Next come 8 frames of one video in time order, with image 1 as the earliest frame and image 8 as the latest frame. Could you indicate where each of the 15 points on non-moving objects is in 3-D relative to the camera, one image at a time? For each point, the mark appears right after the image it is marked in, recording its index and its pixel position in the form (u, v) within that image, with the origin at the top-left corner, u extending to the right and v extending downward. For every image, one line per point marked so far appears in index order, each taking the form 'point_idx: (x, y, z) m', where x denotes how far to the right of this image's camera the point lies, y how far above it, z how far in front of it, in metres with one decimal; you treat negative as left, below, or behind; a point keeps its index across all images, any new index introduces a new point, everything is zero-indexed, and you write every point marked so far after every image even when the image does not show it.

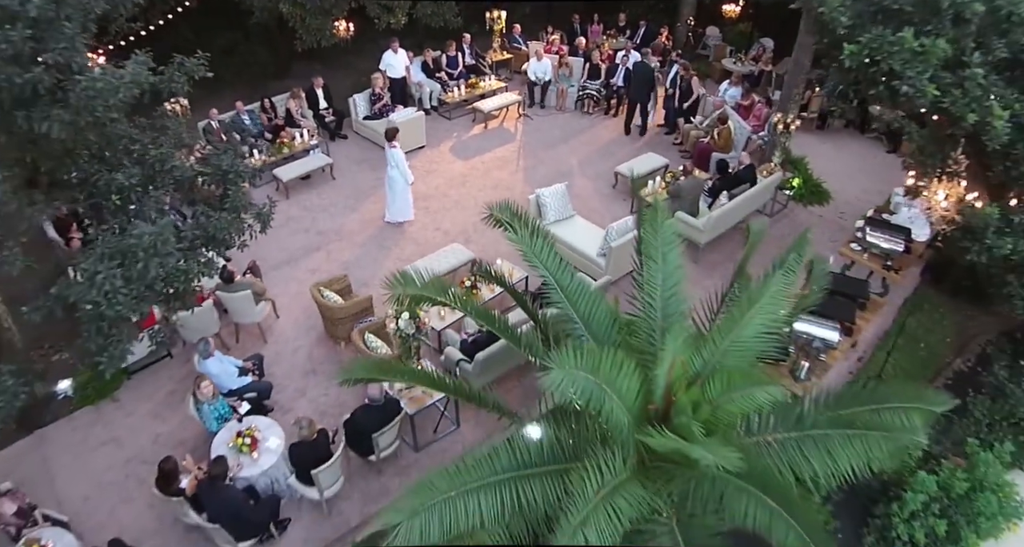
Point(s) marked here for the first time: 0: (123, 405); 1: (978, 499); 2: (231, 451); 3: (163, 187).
0: (-4.7, -1.6, +7.7) m
1: (+4.7, -2.3, +6.5) m
2: (-2.7, -1.7, +6.2) m
3: (-3.5, +0.9, +6.3) m
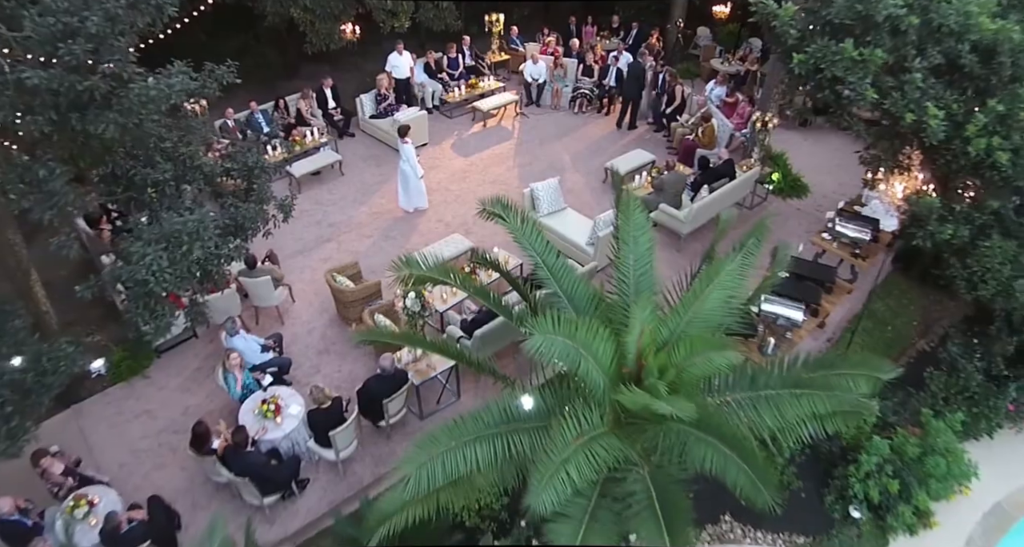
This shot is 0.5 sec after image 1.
0: (-4.8, -1.4, +8.5) m
1: (+4.6, -2.2, +7.2) m
2: (-2.7, -1.6, +7.0) m
3: (-3.5, +1.0, +7.1) m
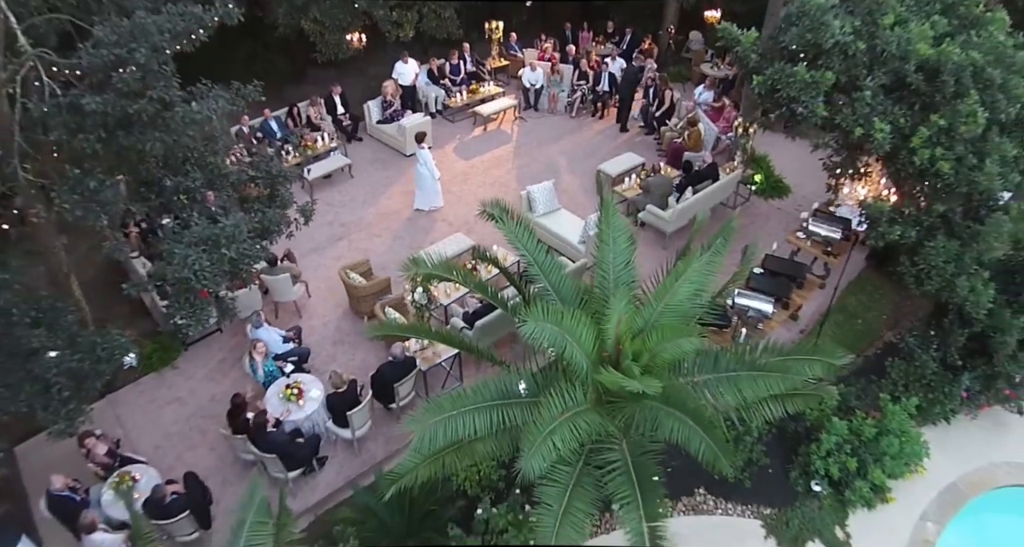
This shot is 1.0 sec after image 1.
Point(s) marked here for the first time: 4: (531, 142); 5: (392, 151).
0: (-4.8, -1.4, +9.3) m
1: (+4.6, -2.1, +8.0) m
2: (-2.8, -1.5, +7.8) m
3: (-3.6, +1.1, +7.9) m
4: (+0.4, +2.8, +13.7) m
5: (-2.5, +2.6, +13.3) m
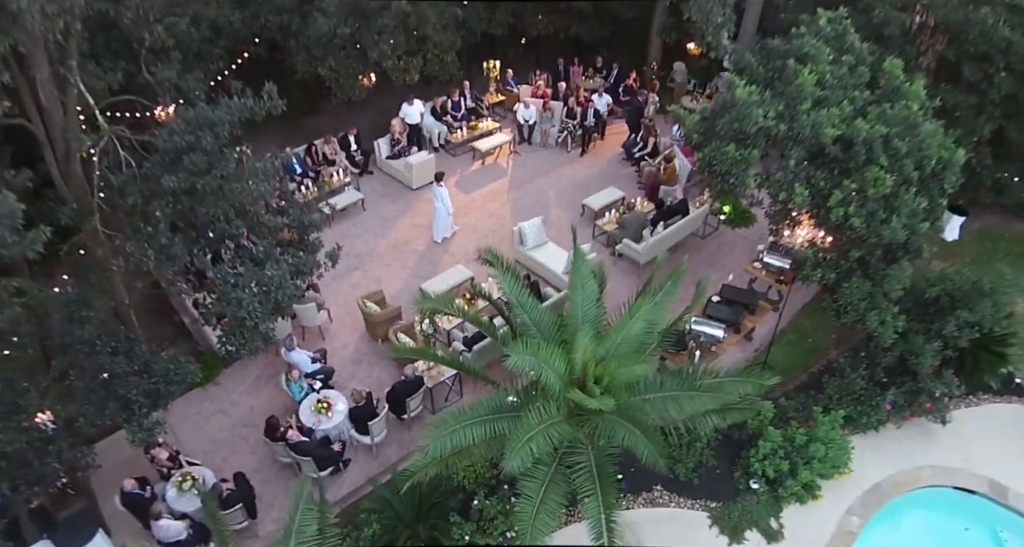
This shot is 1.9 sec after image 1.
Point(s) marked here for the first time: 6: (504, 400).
0: (-4.9, -1.9, +10.9) m
1: (+4.5, -2.6, +9.6) m
2: (-2.9, -2.0, +9.4) m
3: (-3.7, +0.6, +9.5) m
4: (+0.3, +2.4, +15.3) m
5: (-2.7, +2.1, +14.9) m
6: (-0.1, -1.6, +8.7) m
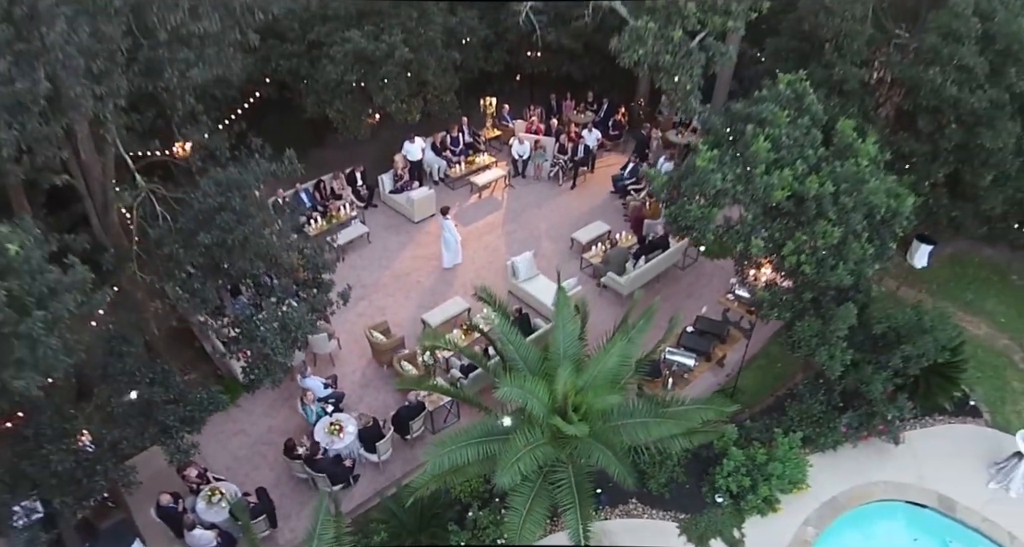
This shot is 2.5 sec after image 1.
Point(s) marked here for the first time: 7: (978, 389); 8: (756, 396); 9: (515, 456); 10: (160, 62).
0: (-5.1, -2.5, +12.1) m
1: (+4.3, -3.2, +10.7) m
2: (-3.0, -2.6, +10.6) m
3: (-3.8, 0.0, +10.7) m
4: (+0.2, +1.7, +16.5) m
5: (-2.8, +1.4, +16.0) m
6: (-0.2, -2.2, +9.8) m
7: (+10.8, -2.7, +14.8) m
8: (+4.9, -2.4, +13.0) m
9: (+0.1, -2.5, +9.0) m
10: (-4.8, +2.9, +8.8) m
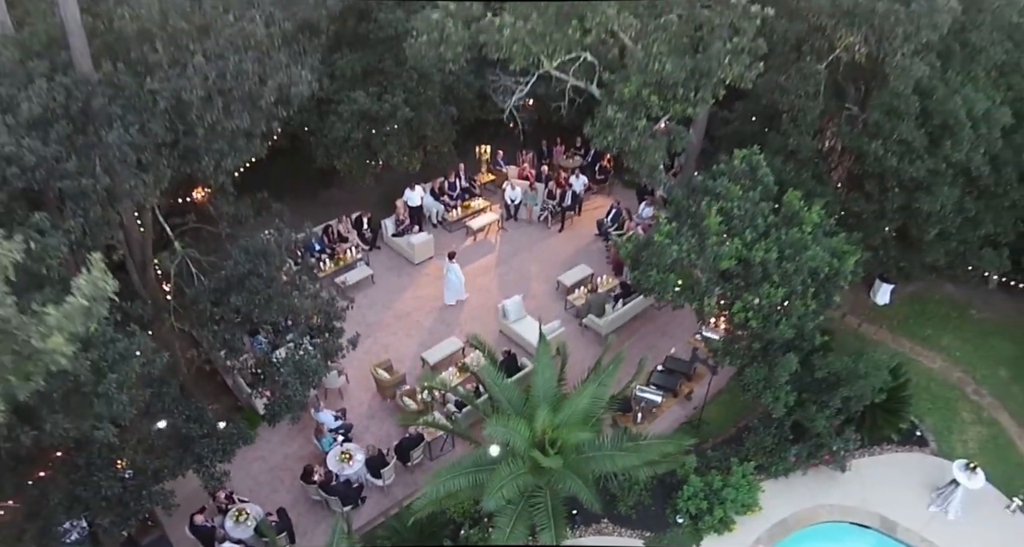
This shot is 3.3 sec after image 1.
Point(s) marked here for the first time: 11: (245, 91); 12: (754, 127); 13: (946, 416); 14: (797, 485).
0: (-5.3, -3.4, +13.6) m
1: (+4.1, -4.2, +12.3) m
2: (-3.3, -3.5, +12.1) m
3: (-4.1, -1.0, +12.3) m
4: (0.0, +0.7, +18.1) m
5: (-3.0, +0.4, +17.6) m
6: (-0.5, -3.2, +11.4) m
7: (+10.5, -3.7, +16.3) m
8: (+4.7, -3.4, +14.5) m
9: (-0.2, -3.4, +10.6) m
10: (-5.1, +2.0, +10.4) m
11: (-4.3, +2.9, +10.4) m
12: (+5.6, +3.4, +14.8) m
13: (+11.1, -3.7, +16.4) m
14: (+6.3, -4.6, +14.1) m
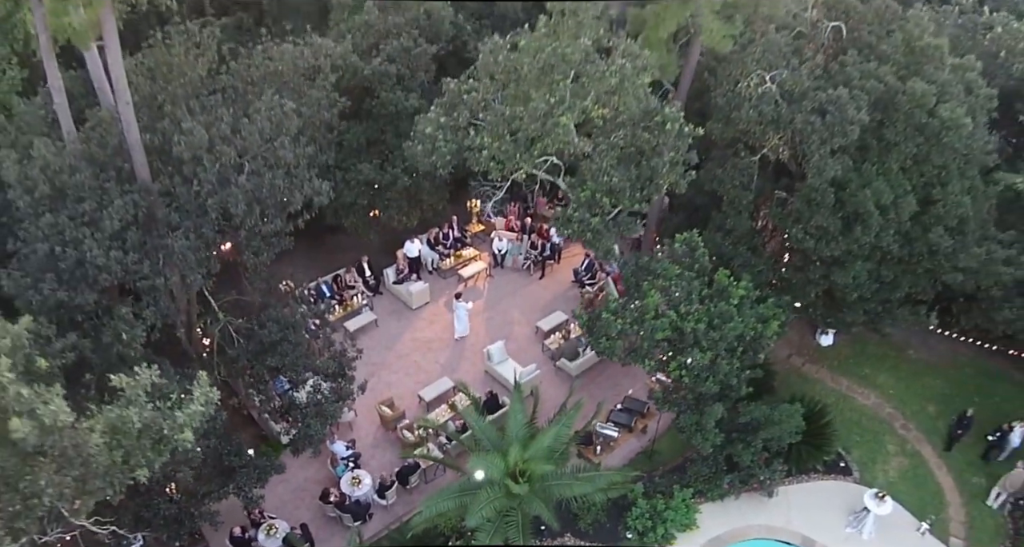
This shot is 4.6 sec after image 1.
0: (-5.8, -4.8, +16.5) m
1: (+3.5, -5.7, +15.0) m
2: (-3.8, -4.9, +14.9) m
3: (-4.6, -2.3, +15.1) m
4: (-0.4, -0.7, +20.8) m
5: (-3.4, -0.9, +20.4) m
6: (-1.0, -4.6, +14.2) m
7: (+10.1, -5.2, +18.9) m
8: (+4.2, -4.9, +17.2) m
9: (-0.8, -4.9, +13.3) m
10: (-5.6, +0.6, +13.2) m
11: (-4.8, +1.5, +13.1) m
12: (+5.2, +2.0, +17.3) m
13: (+10.6, -5.2, +19.0) m
14: (+5.7, -6.1, +16.8) m
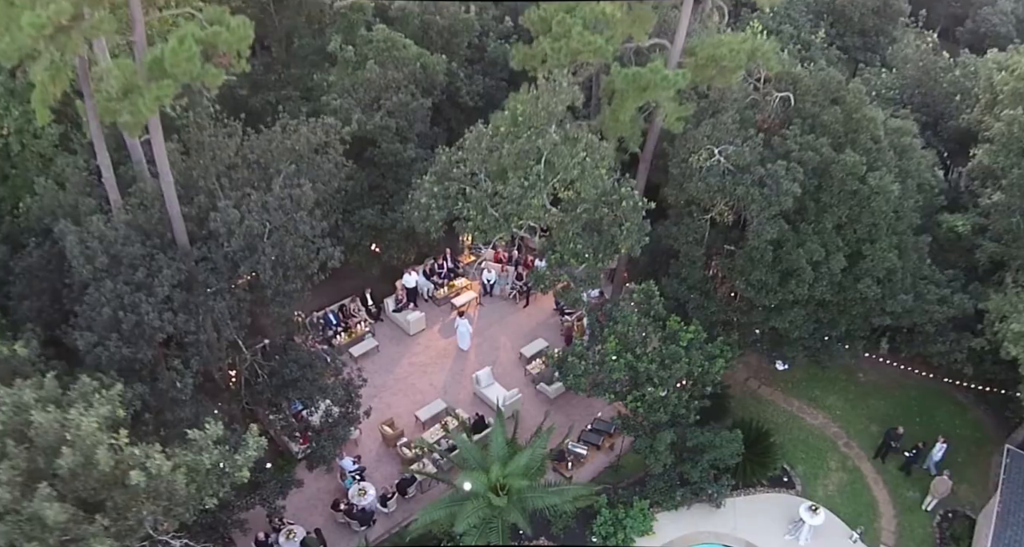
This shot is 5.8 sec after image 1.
0: (-6.4, -5.9, +19.2) m
1: (+3.0, -6.9, +17.7) m
2: (-4.4, -6.1, +17.7) m
3: (-5.1, -3.5, +17.7) m
4: (-0.9, -1.7, +23.3) m
5: (-3.8, -1.9, +23.0) m
6: (-1.6, -5.8, +16.9) m
7: (+9.6, -6.4, +21.5) m
8: (+3.7, -6.1, +19.8) m
9: (-1.3, -6.2, +16.0) m
10: (-6.1, -0.6, +15.8) m
11: (-5.3, +0.3, +15.7) m
12: (+4.8, +0.8, +19.8) m
13: (+10.1, -6.4, +21.6) m
14: (+5.2, -7.3, +19.4) m
